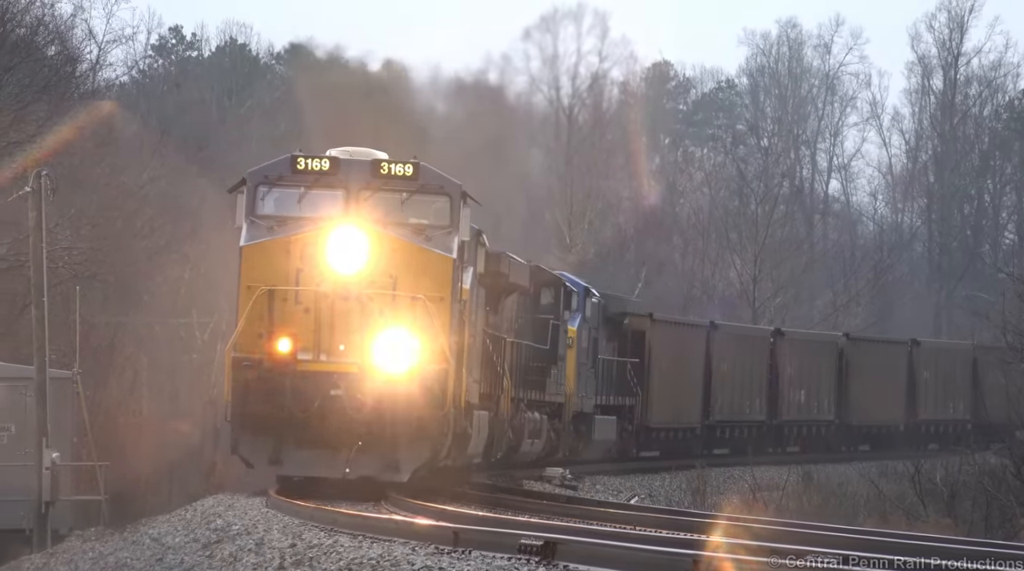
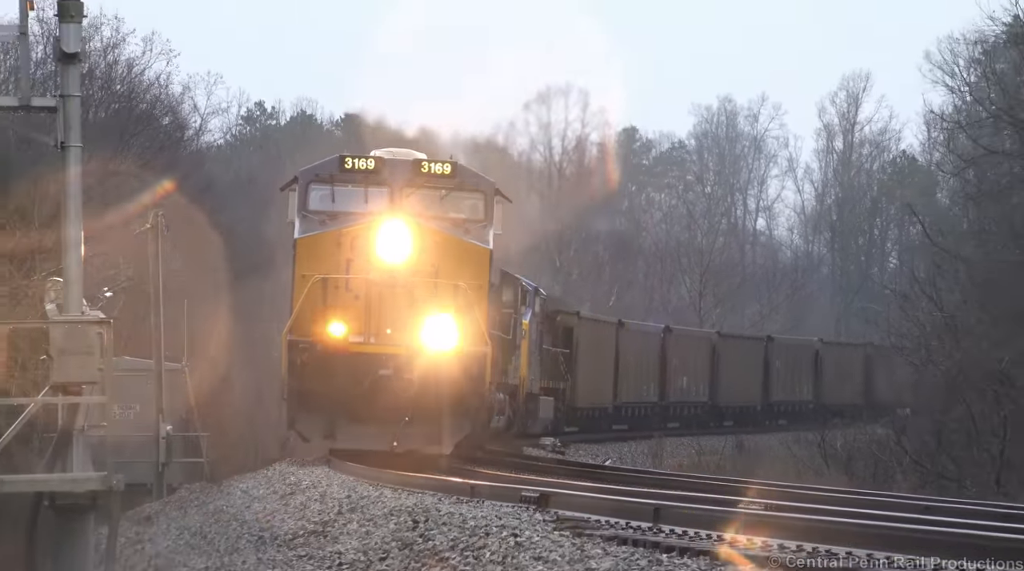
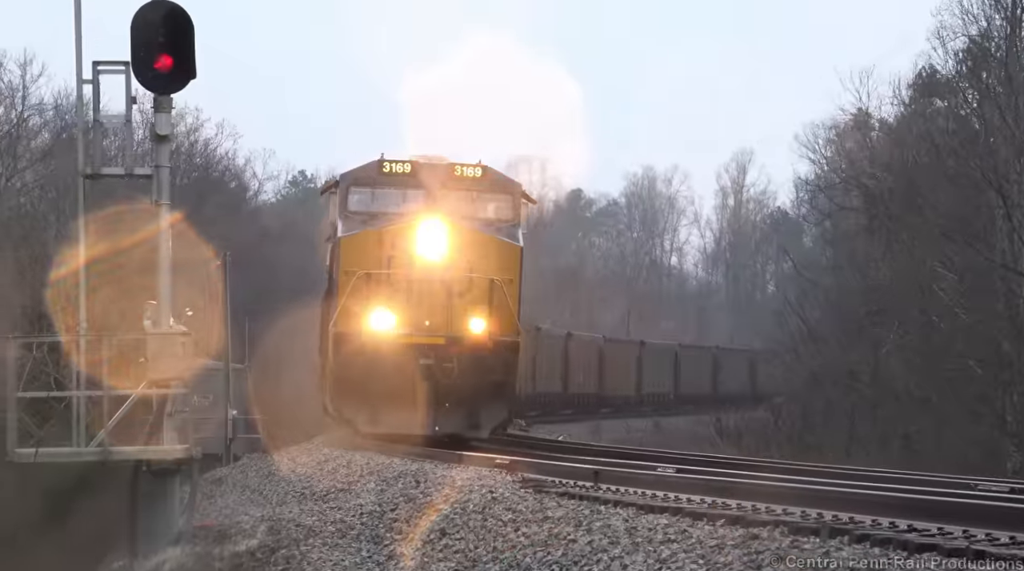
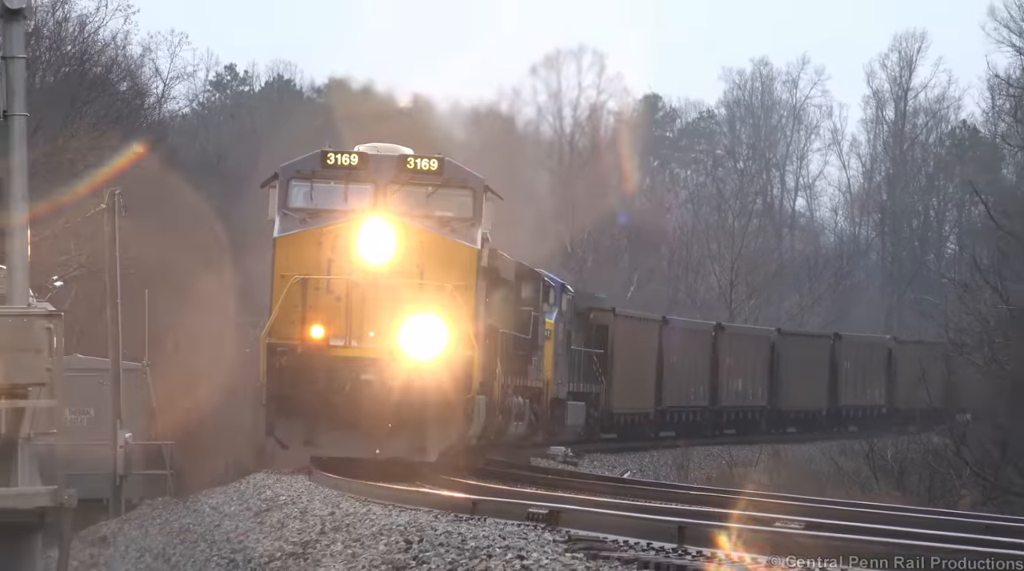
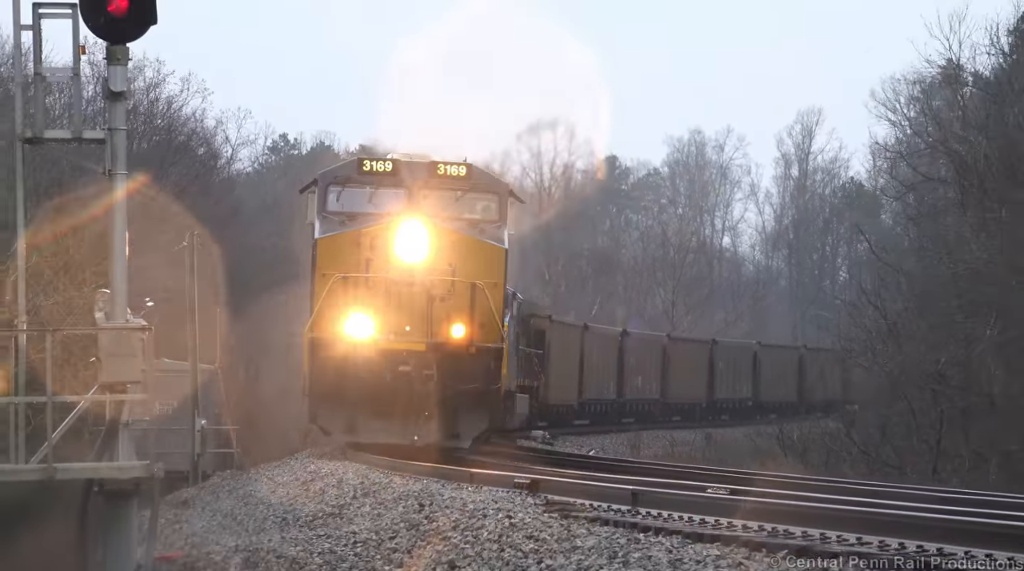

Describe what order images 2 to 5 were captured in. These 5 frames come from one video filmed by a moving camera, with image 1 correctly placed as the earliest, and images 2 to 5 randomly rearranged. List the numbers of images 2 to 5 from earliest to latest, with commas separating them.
4, 2, 5, 3
